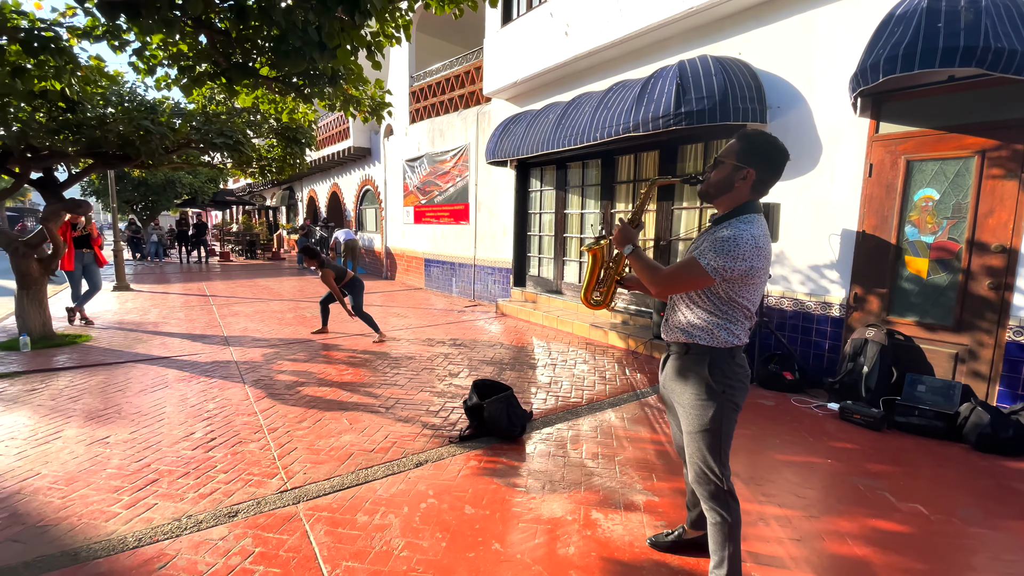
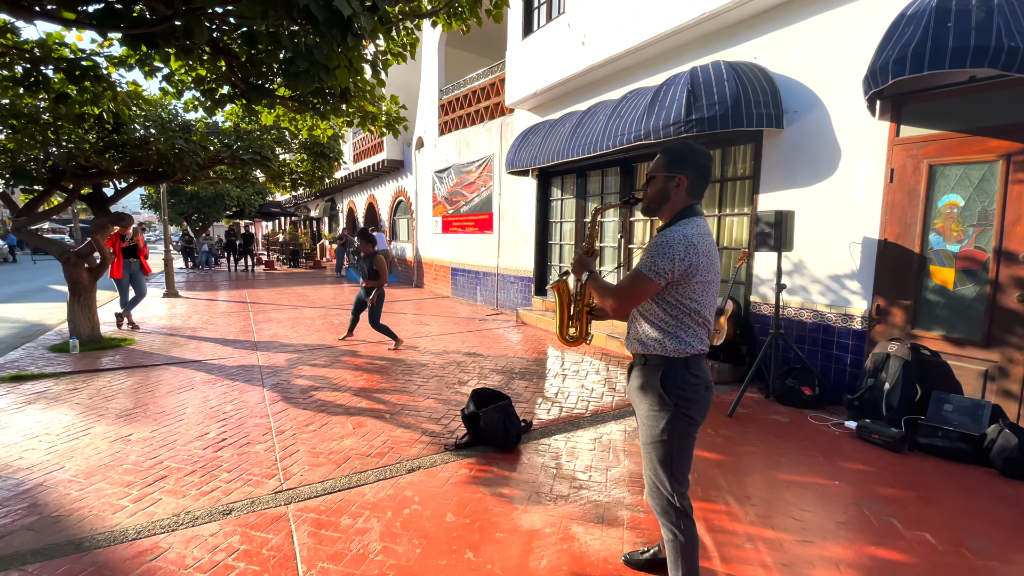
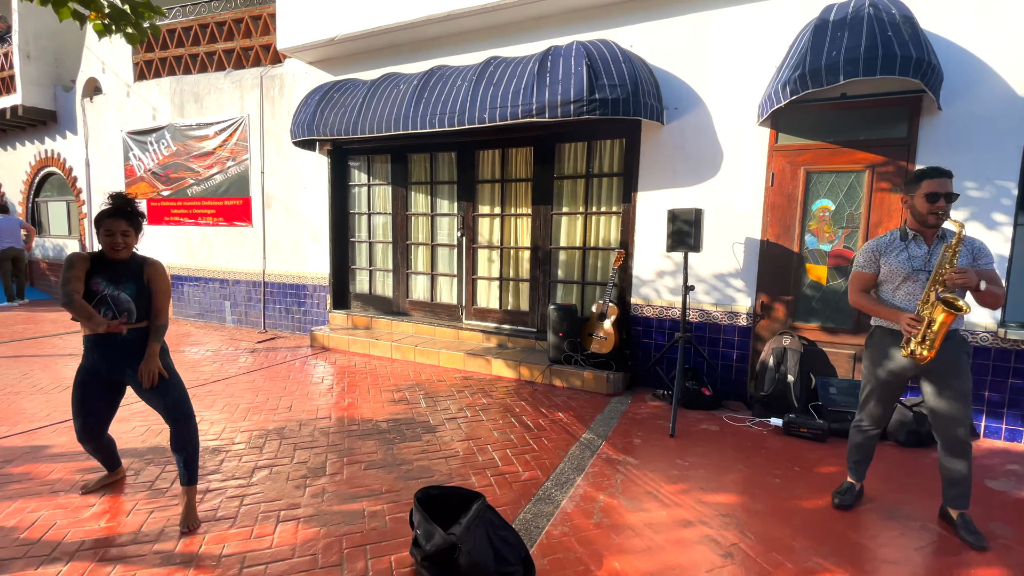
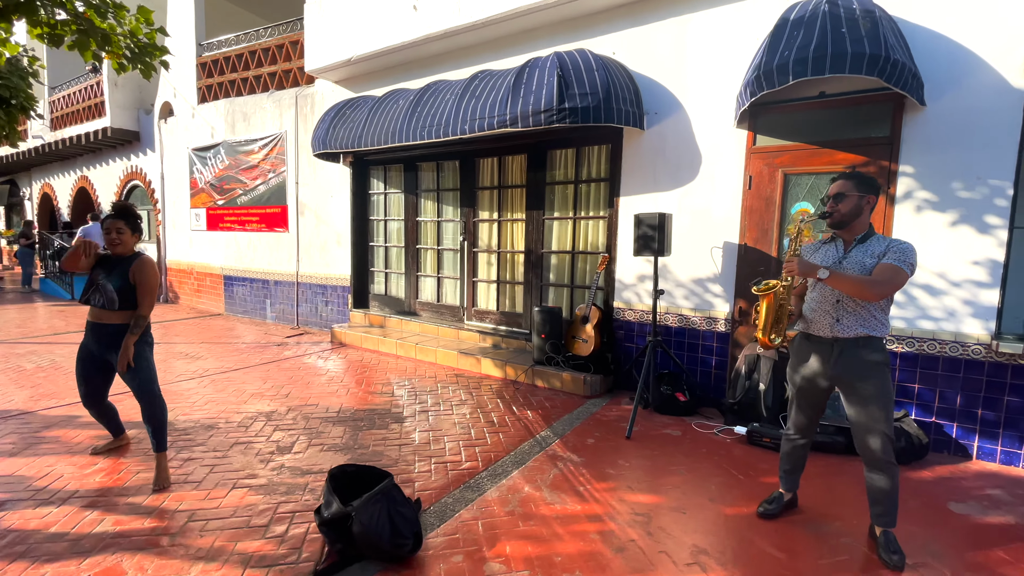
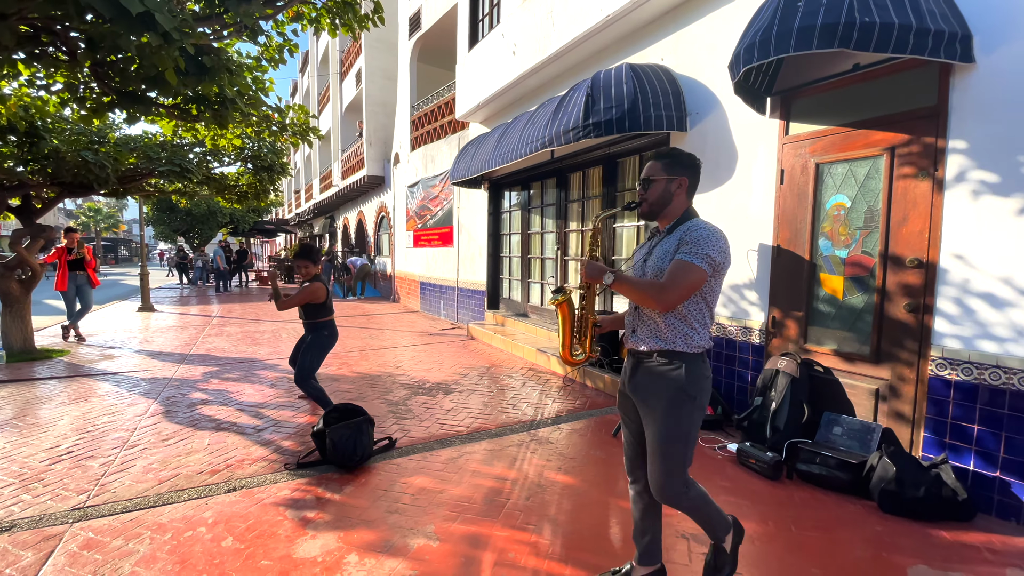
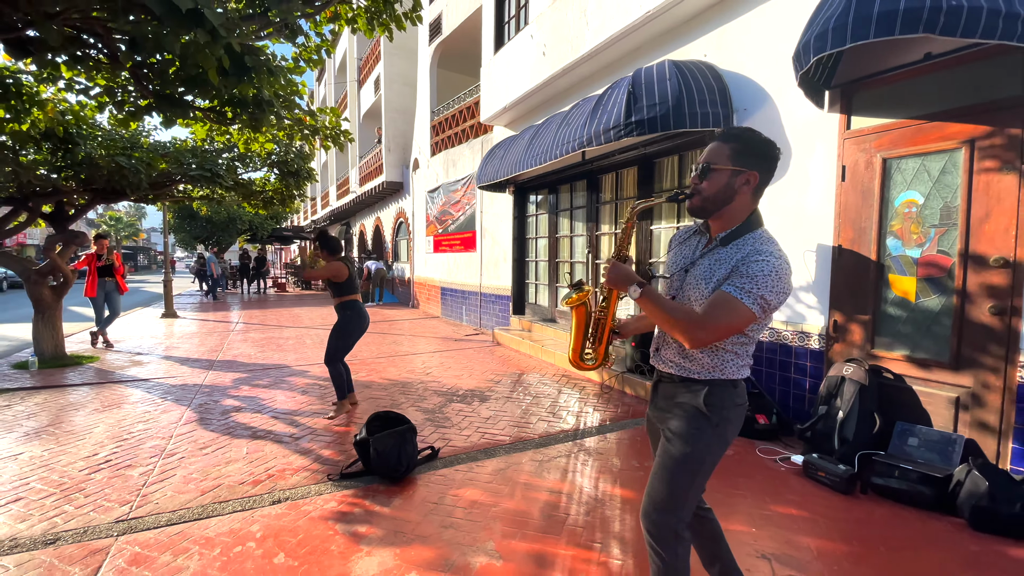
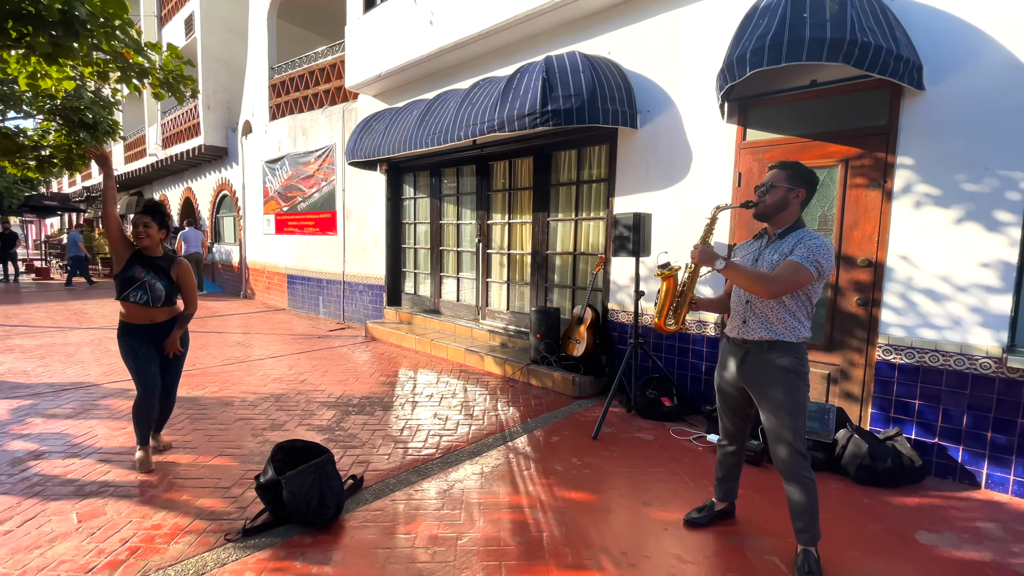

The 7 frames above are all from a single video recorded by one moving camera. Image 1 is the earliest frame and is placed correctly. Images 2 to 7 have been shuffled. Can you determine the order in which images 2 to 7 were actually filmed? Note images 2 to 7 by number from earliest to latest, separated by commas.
2, 6, 5, 7, 4, 3
